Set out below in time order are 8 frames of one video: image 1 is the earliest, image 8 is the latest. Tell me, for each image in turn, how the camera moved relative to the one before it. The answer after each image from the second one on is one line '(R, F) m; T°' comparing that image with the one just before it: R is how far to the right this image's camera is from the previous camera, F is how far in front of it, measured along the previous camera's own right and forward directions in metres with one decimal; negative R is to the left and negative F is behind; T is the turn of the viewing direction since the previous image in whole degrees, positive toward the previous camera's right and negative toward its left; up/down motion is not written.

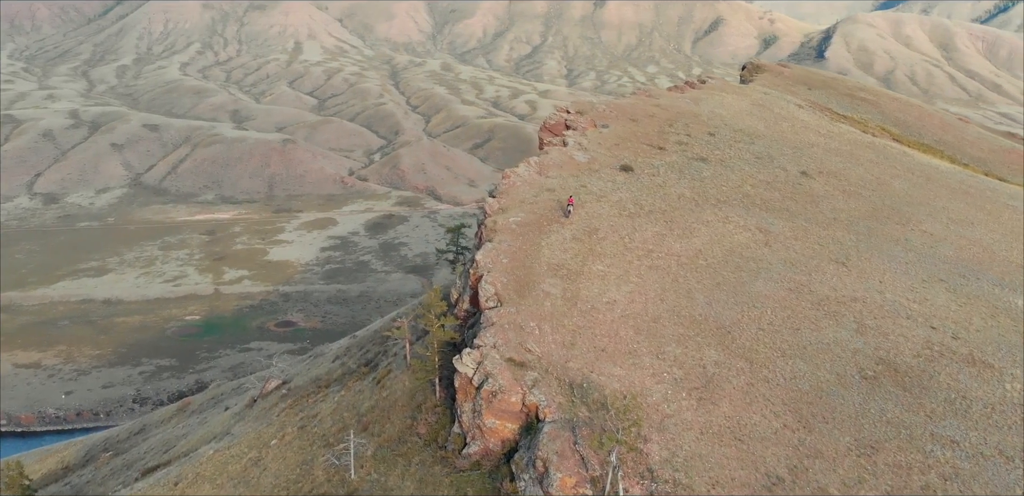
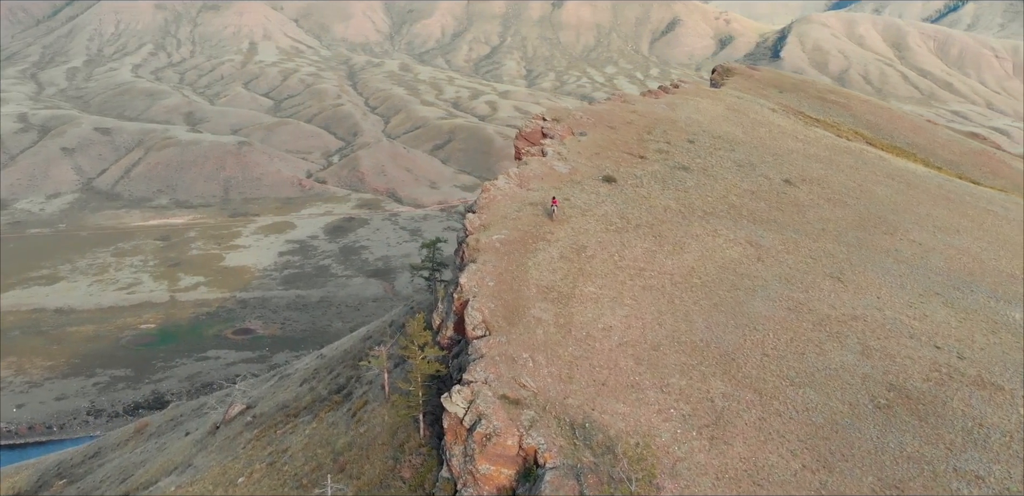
(-0.7, +2.0) m; +2°
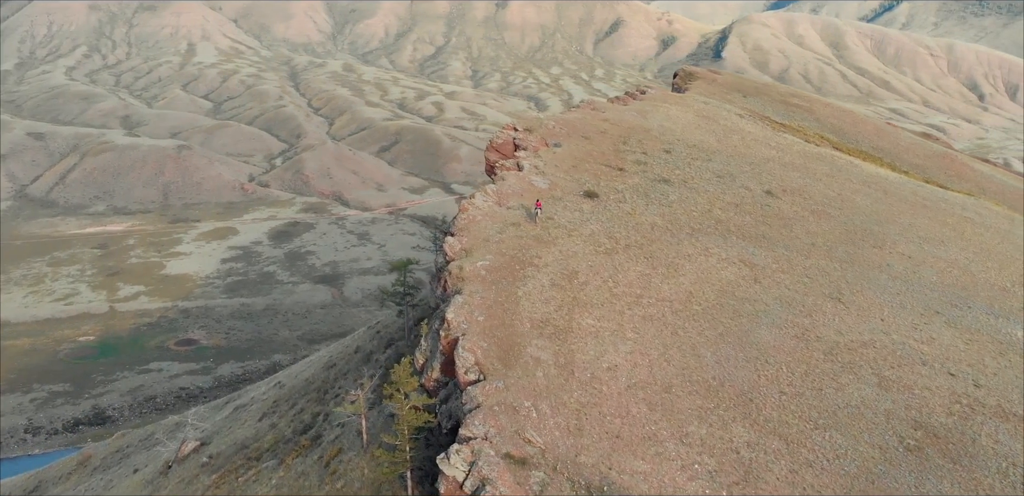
(-1.1, +2.6) m; +3°
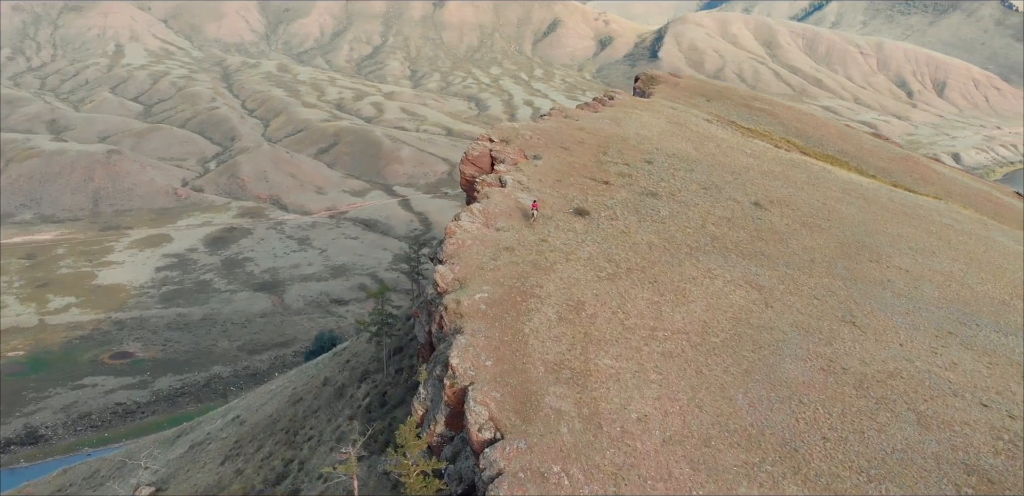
(-1.6, +2.8) m; +4°
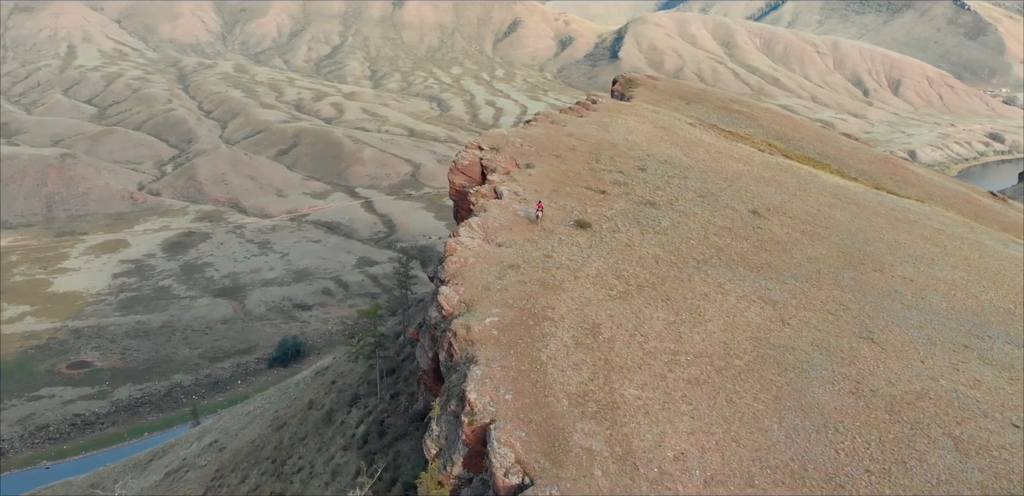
(-1.2, +1.7) m; +2°
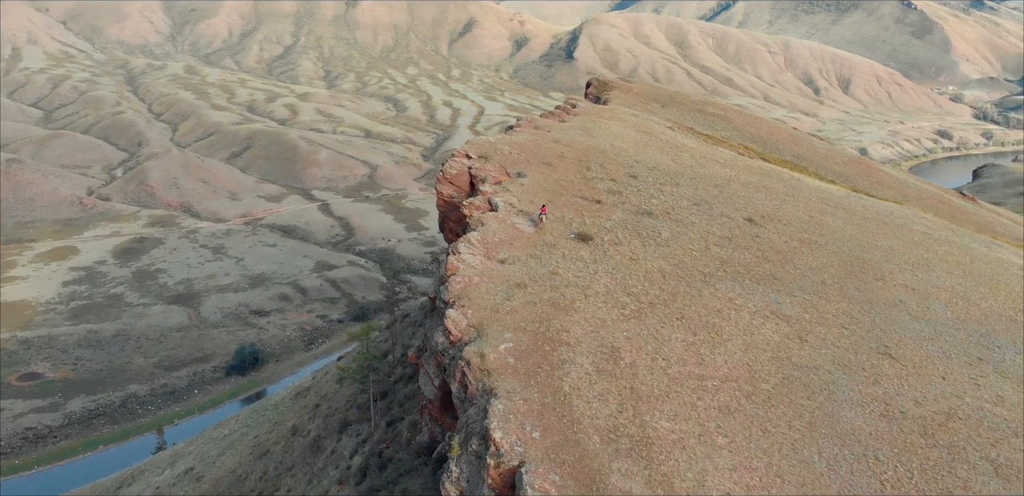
(-1.3, +1.6) m; +3°
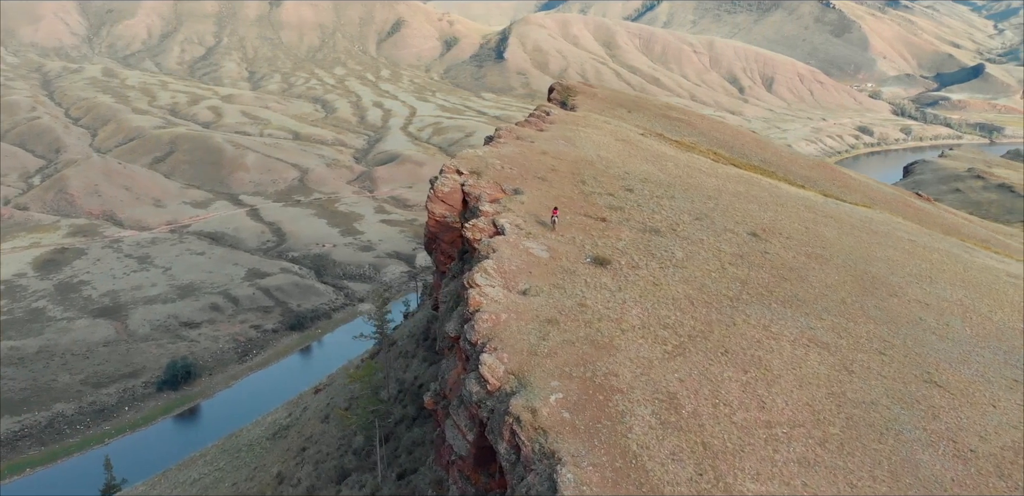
(-2.3, +2.6) m; +4°
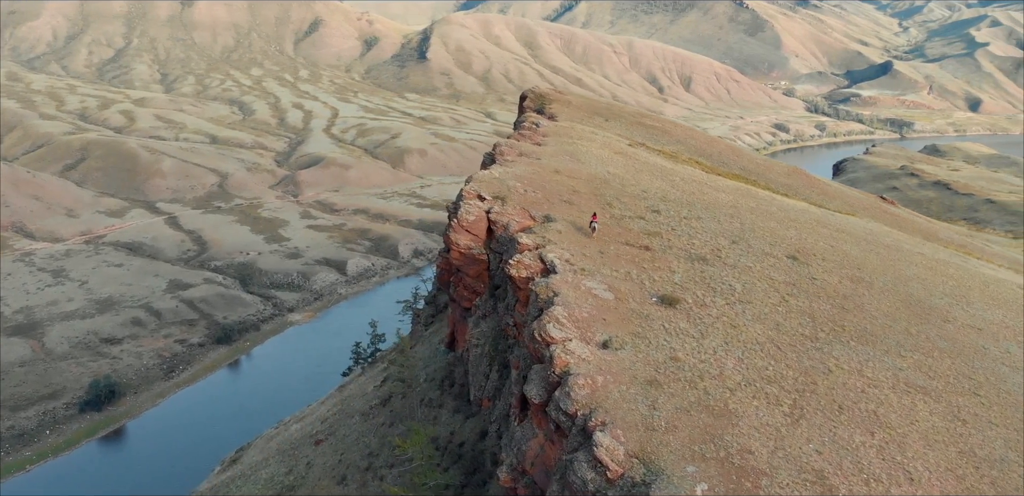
(-3.4, +3.4) m; +5°
